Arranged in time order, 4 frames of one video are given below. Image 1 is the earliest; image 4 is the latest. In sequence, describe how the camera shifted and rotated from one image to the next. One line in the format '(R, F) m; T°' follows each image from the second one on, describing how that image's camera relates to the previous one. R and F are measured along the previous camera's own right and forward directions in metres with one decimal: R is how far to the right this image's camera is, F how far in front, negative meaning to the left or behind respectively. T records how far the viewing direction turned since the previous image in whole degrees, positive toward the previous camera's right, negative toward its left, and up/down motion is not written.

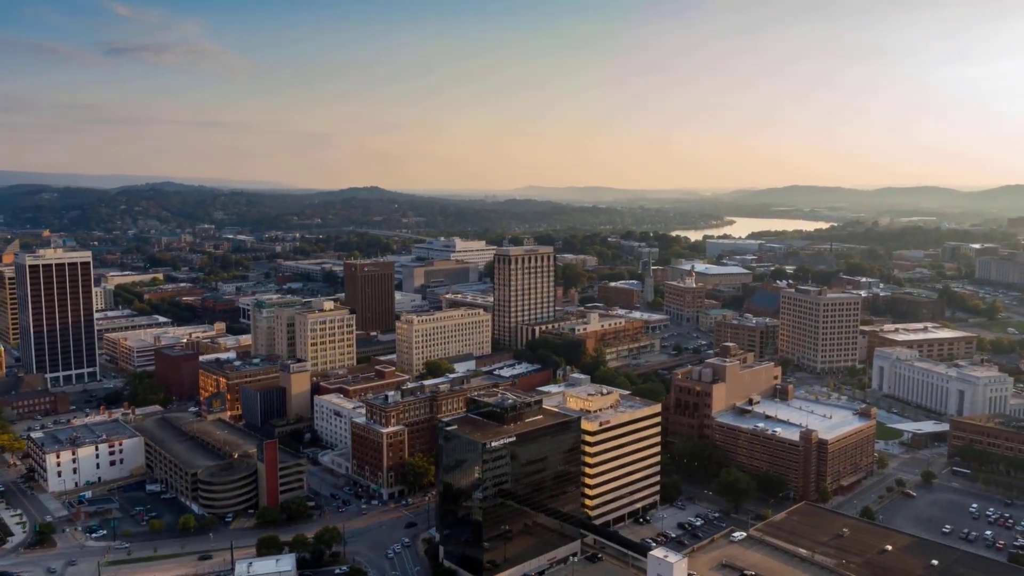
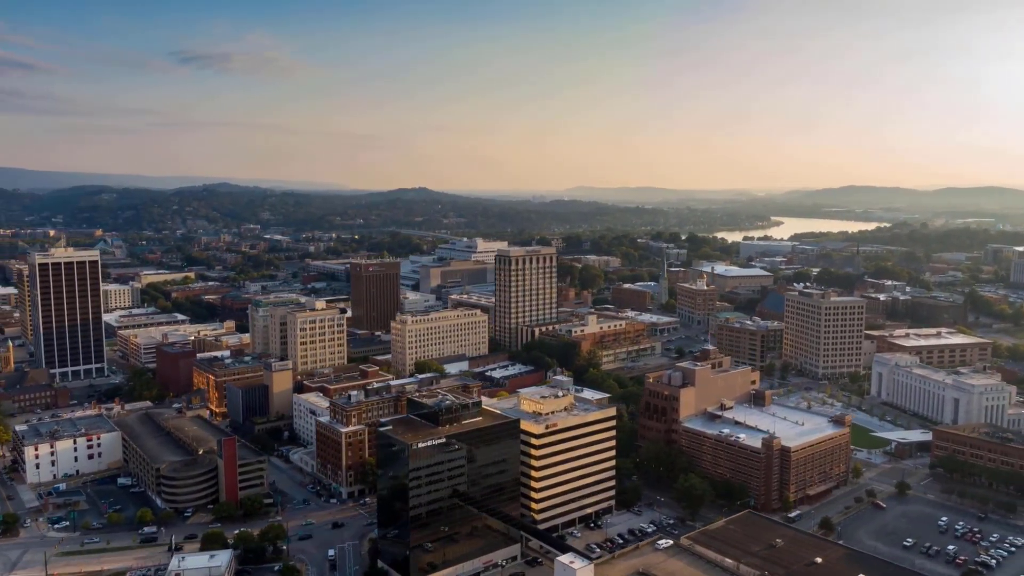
(+5.1, +0.3) m; -4°
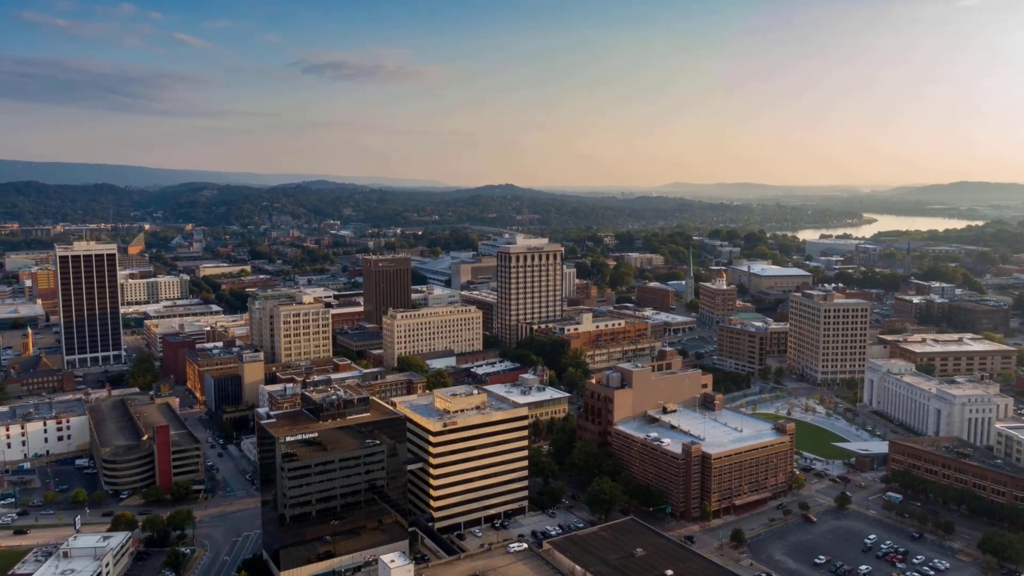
(+9.3, +0.8) m; -7°
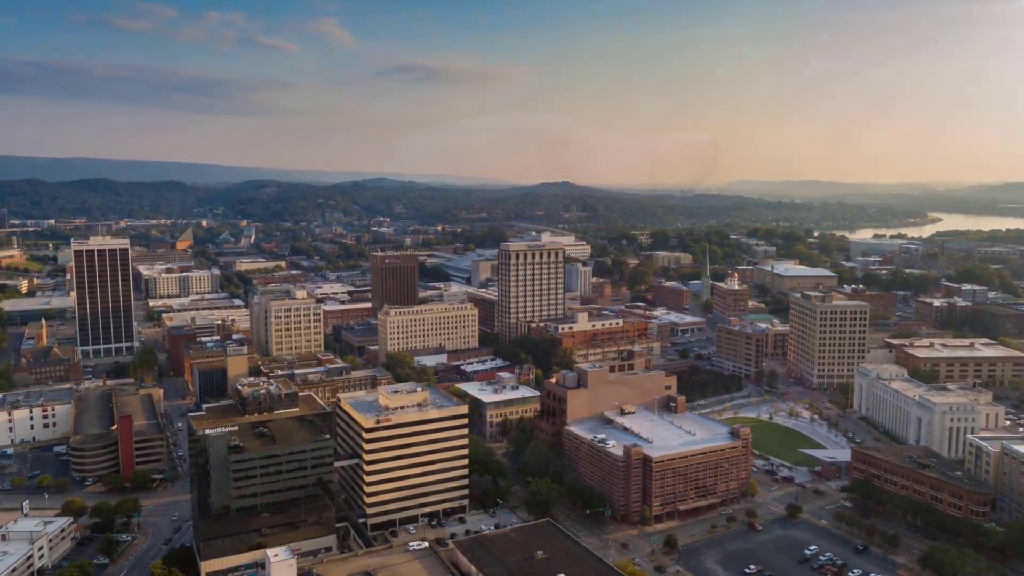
(+6.1, +0.5) m; -4°
